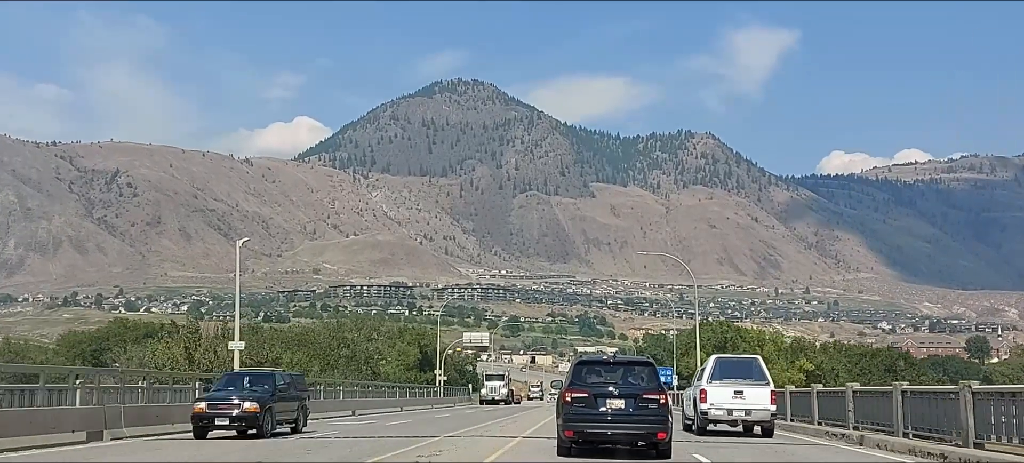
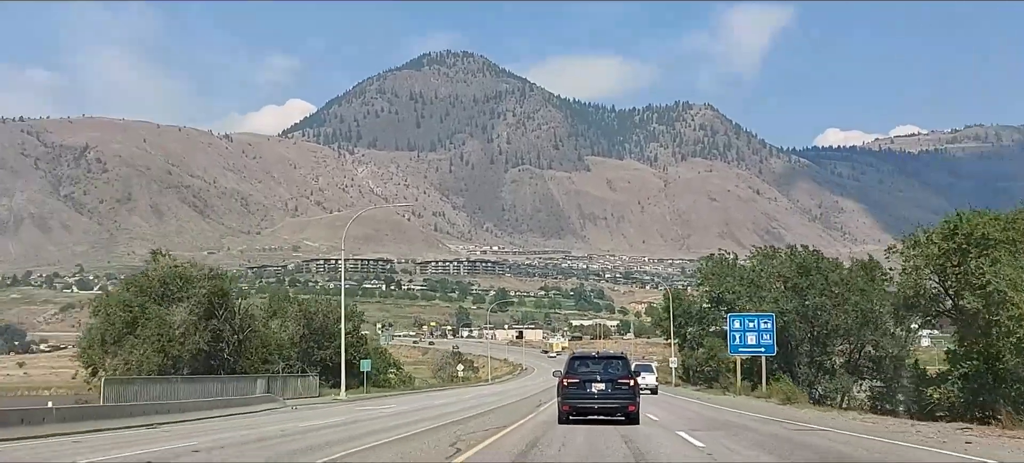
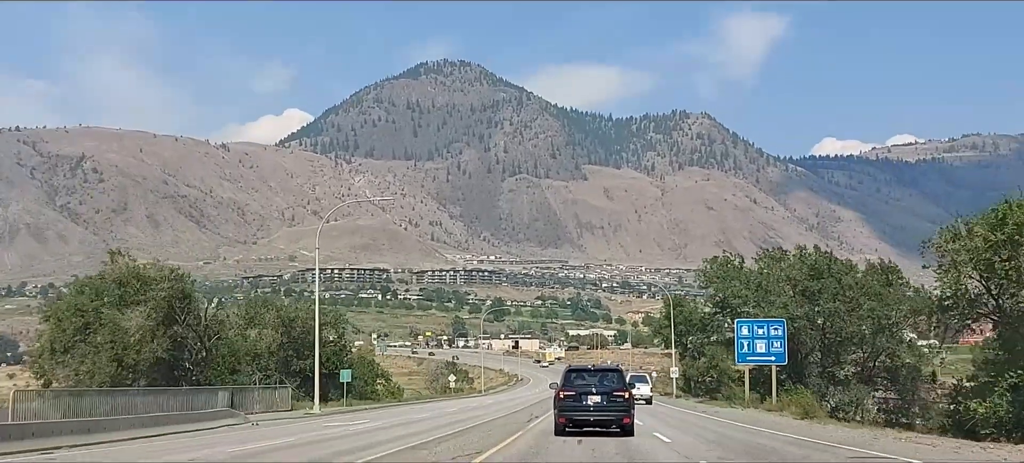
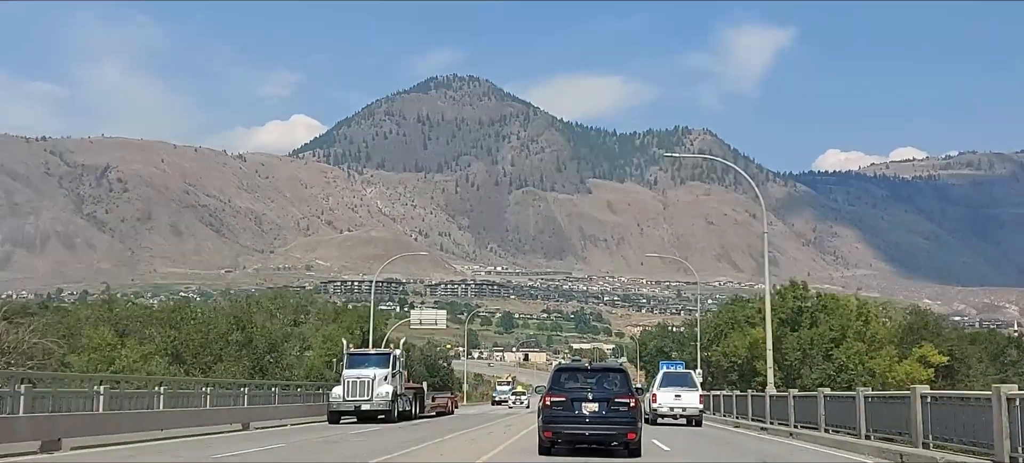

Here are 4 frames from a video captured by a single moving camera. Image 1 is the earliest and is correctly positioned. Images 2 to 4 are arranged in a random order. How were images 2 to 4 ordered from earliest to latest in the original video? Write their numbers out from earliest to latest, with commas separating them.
4, 2, 3
